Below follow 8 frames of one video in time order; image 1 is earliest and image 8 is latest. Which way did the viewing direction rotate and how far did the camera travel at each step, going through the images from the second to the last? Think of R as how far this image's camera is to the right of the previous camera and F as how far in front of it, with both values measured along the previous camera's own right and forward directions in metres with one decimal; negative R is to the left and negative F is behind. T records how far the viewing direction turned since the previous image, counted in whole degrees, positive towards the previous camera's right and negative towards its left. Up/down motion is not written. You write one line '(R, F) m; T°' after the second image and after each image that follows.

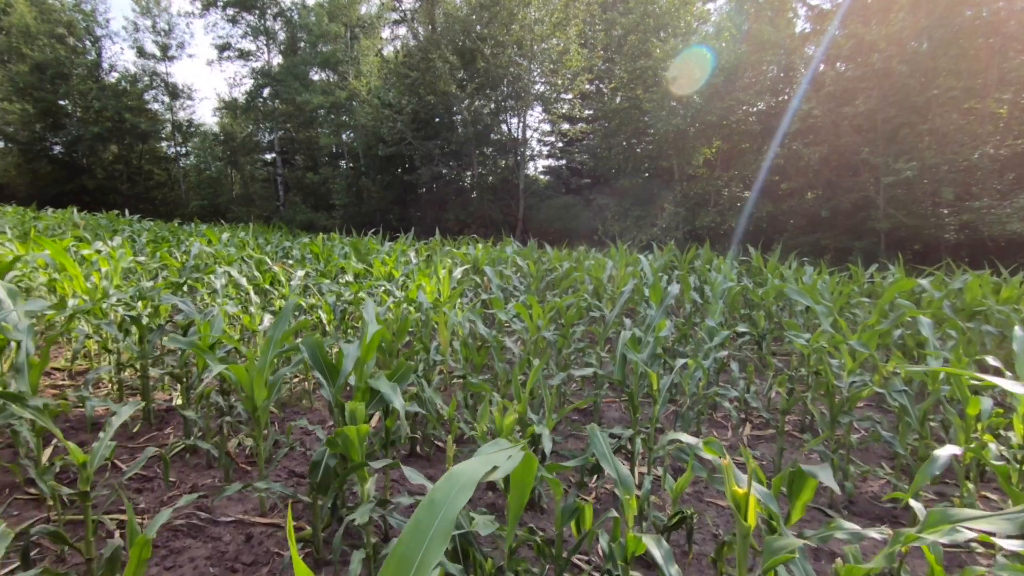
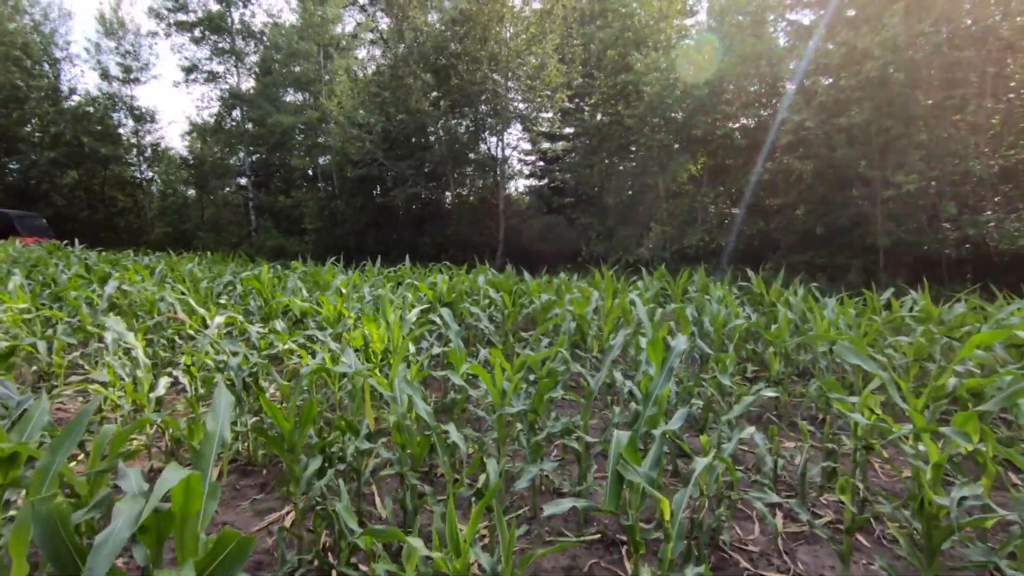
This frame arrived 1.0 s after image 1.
(+0.1, +0.6) m; +1°
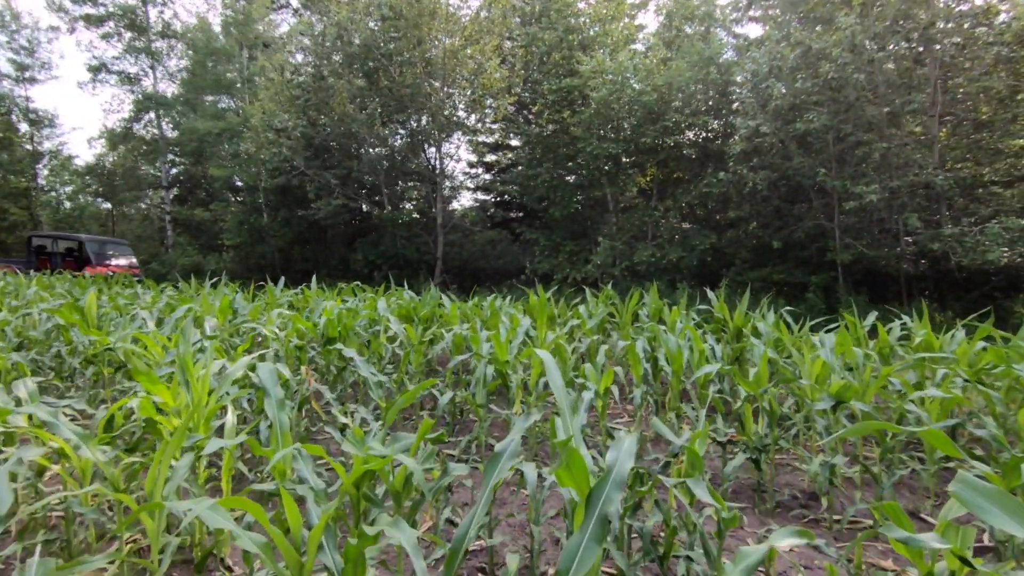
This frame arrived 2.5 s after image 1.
(+0.3, +0.9) m; +5°
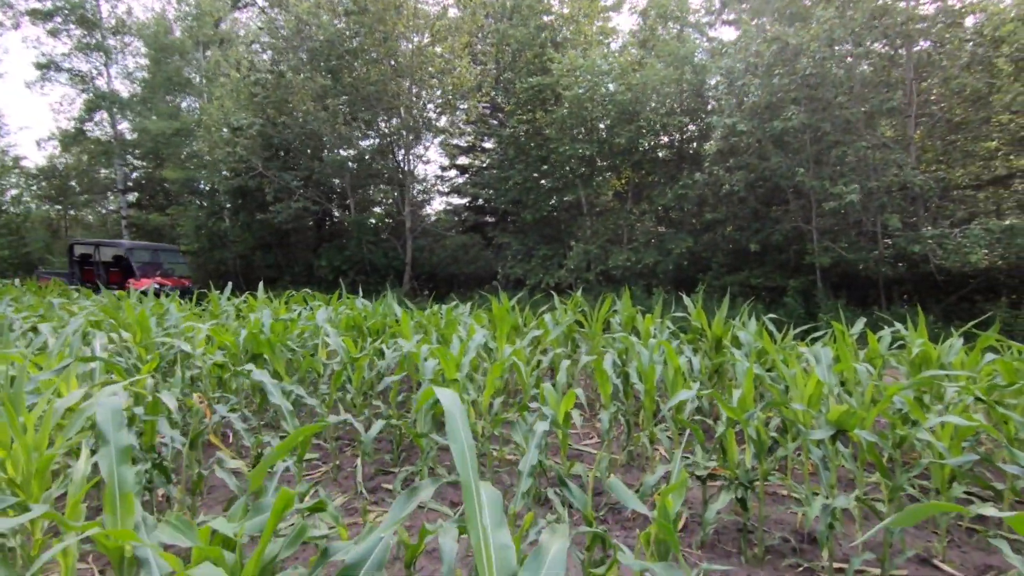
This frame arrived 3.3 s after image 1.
(+0.1, +0.4) m; +2°
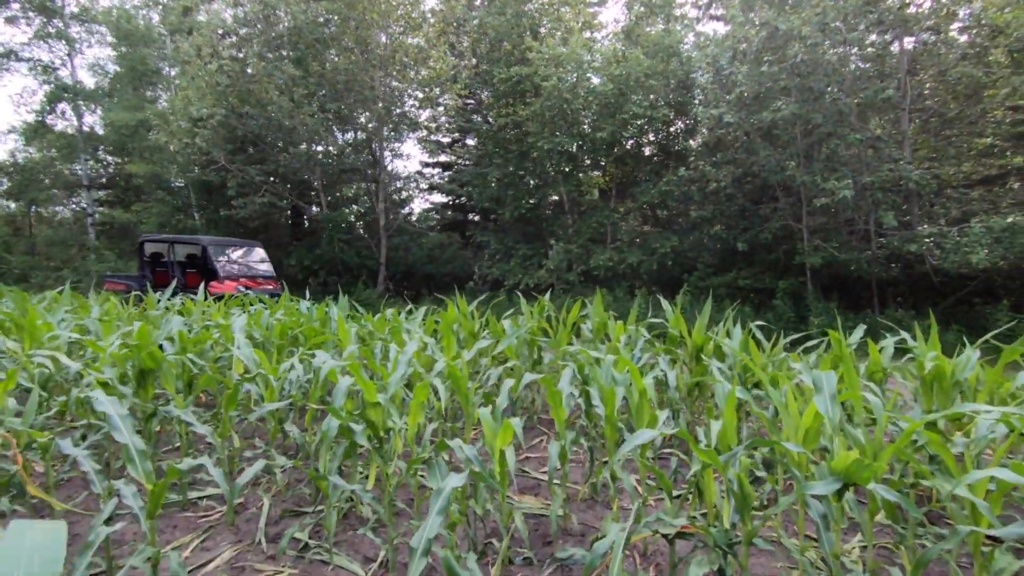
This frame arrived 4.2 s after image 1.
(+0.2, +0.5) m; +1°
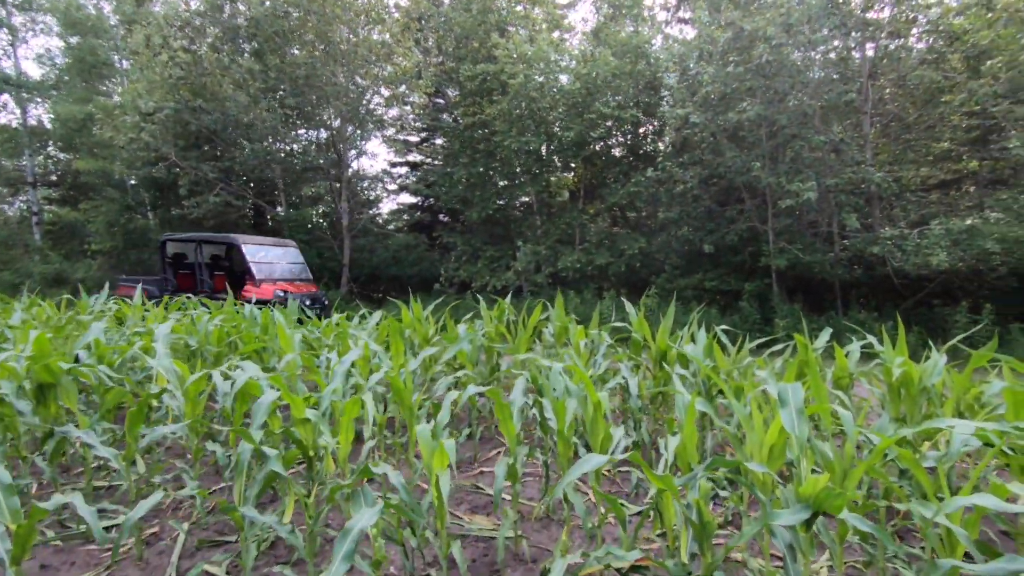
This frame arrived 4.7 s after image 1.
(+0.1, +0.2) m; +3°
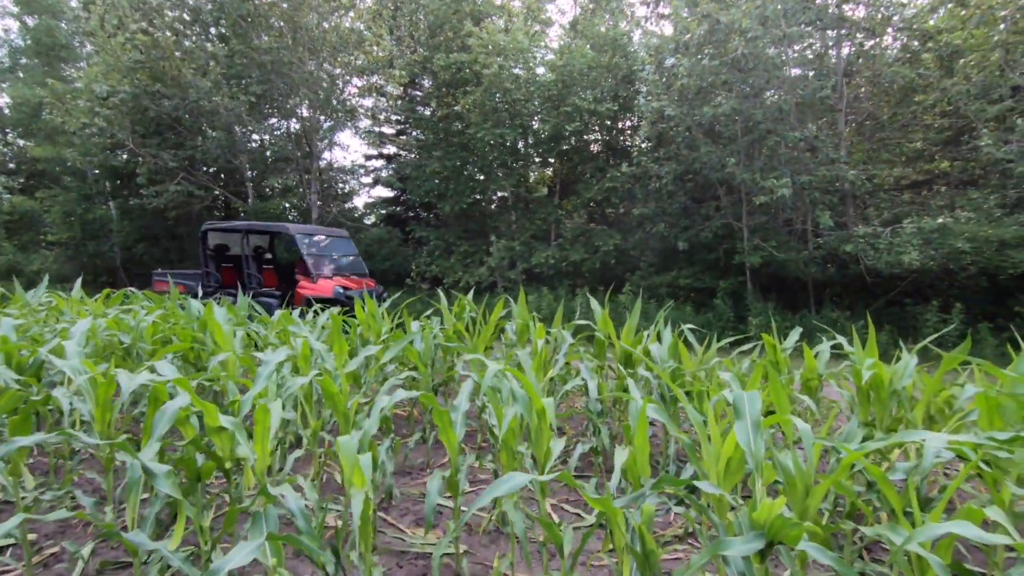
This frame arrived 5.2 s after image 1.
(+0.1, +0.2) m; +2°
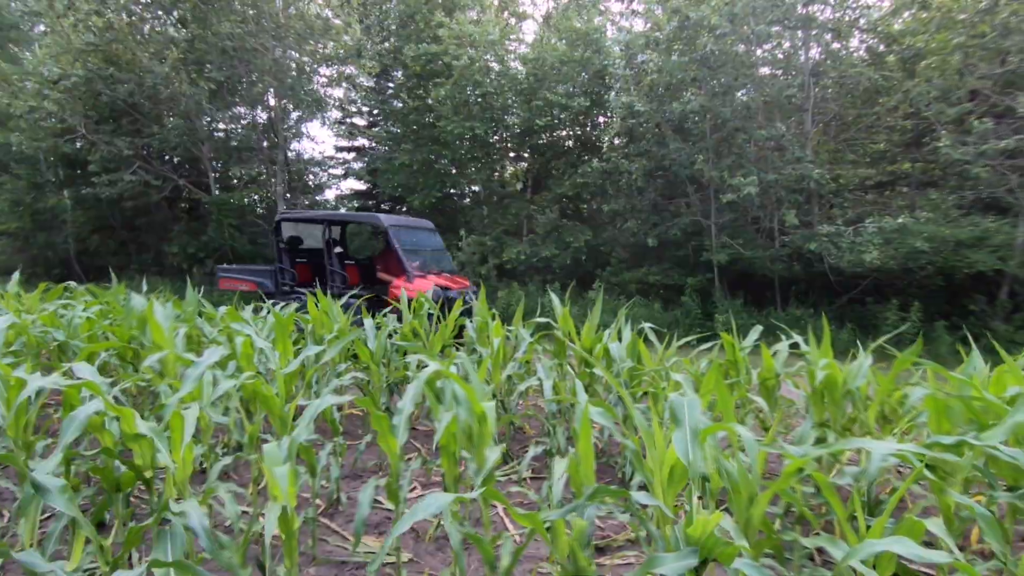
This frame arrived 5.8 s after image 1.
(+0.1, +0.1) m; +3°
